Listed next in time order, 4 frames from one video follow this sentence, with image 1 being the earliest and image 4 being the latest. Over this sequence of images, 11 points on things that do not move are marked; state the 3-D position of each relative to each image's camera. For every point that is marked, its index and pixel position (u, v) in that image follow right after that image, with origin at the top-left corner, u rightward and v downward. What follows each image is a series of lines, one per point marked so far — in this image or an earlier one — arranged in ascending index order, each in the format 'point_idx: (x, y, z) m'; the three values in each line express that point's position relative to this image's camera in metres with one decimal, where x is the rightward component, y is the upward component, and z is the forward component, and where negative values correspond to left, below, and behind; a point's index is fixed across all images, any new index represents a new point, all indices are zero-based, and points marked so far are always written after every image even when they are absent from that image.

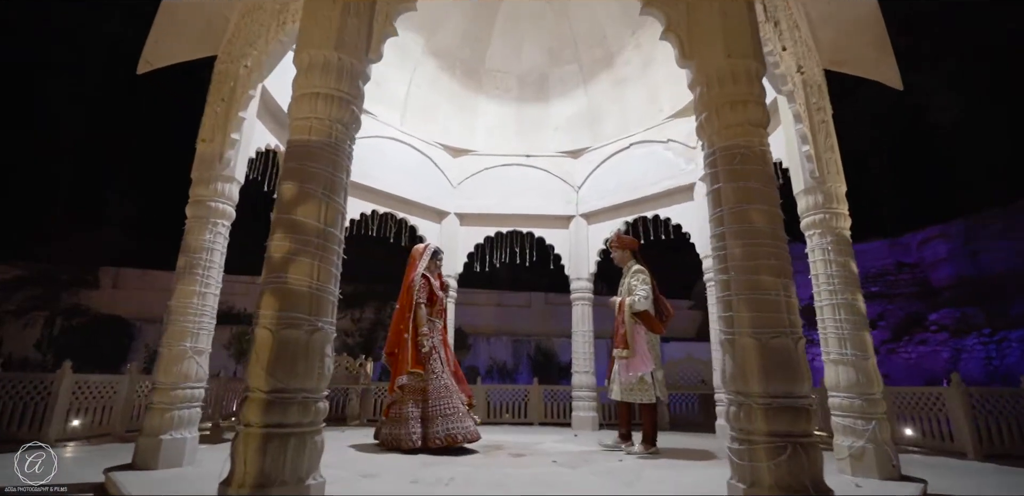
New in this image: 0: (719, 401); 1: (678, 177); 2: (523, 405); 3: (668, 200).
0: (+2.0, -1.5, +4.8) m
1: (+1.9, +0.8, +5.7) m
2: (+0.2, -2.4, +7.6) m
3: (+1.8, +0.6, +5.9) m
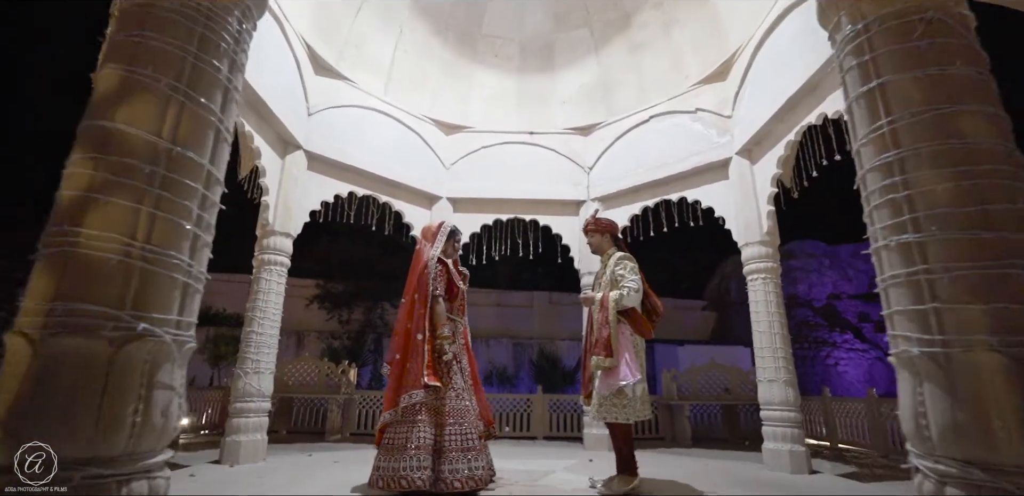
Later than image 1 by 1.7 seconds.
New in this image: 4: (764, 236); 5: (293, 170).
0: (+2.0, -1.3, +3.9) m
1: (+1.9, +0.9, +4.8) m
2: (+0.2, -2.3, +6.8) m
3: (+1.8, +0.7, +5.0) m
4: (+2.1, +0.1, +4.2) m
5: (-2.0, +0.7, +4.5) m
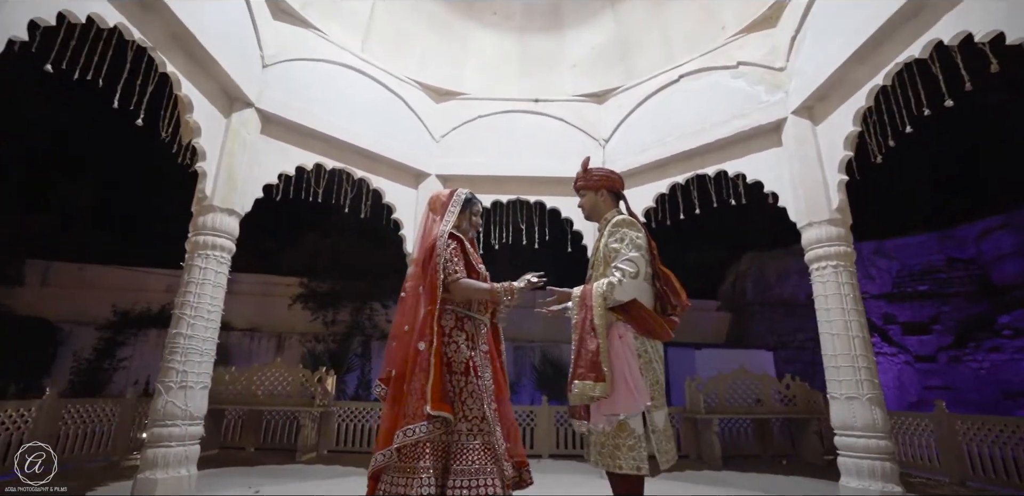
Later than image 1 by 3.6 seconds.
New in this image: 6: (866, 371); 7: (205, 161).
0: (+2.0, -1.2, +3.0) m
1: (+1.9, +1.1, +3.9) m
2: (+0.2, -2.1, +5.9) m
3: (+1.8, +0.8, +4.1) m
4: (+2.1, +0.2, +3.4) m
5: (-1.9, +0.8, +3.6) m
6: (+2.1, -0.7, +3.1) m
7: (-2.0, +0.6, +3.4) m
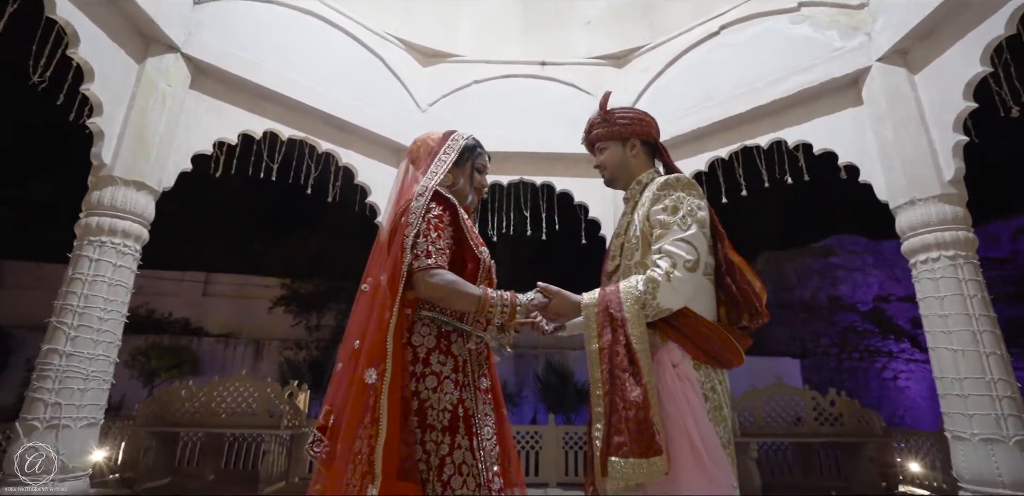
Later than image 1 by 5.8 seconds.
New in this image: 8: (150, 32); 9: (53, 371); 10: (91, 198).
0: (+2.0, -1.1, +2.2) m
1: (+1.9, +1.1, +3.1) m
2: (+0.2, -2.1, +5.0) m
3: (+1.9, +0.9, +3.2) m
4: (+2.2, +0.3, +2.5) m
5: (-1.9, +0.9, +2.8) m
6: (+2.2, -0.7, +2.2) m
7: (-2.0, +0.7, +2.5) m
8: (-2.0, +1.2, +2.8) m
9: (-2.0, -0.5, +2.2) m
10: (-2.1, +0.2, +2.5) m
